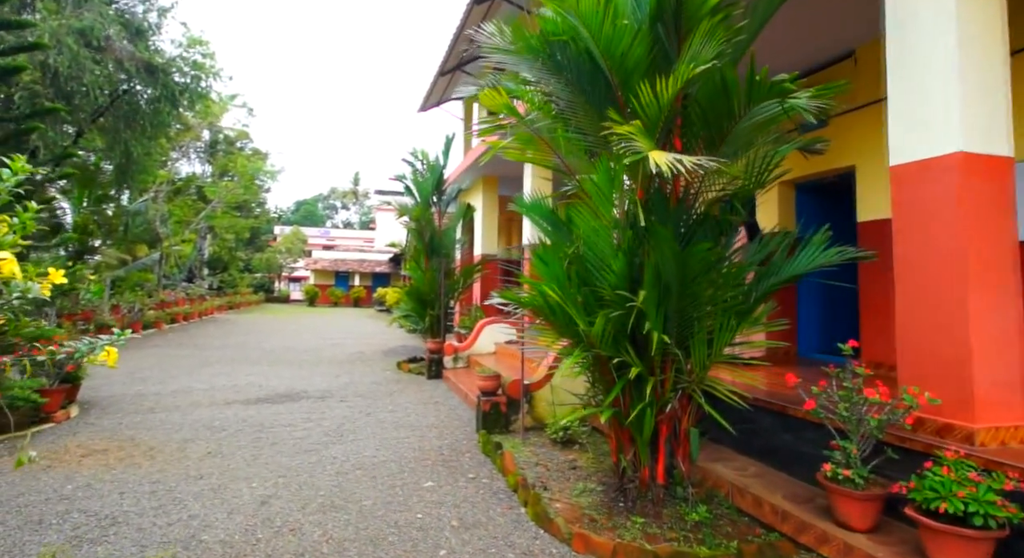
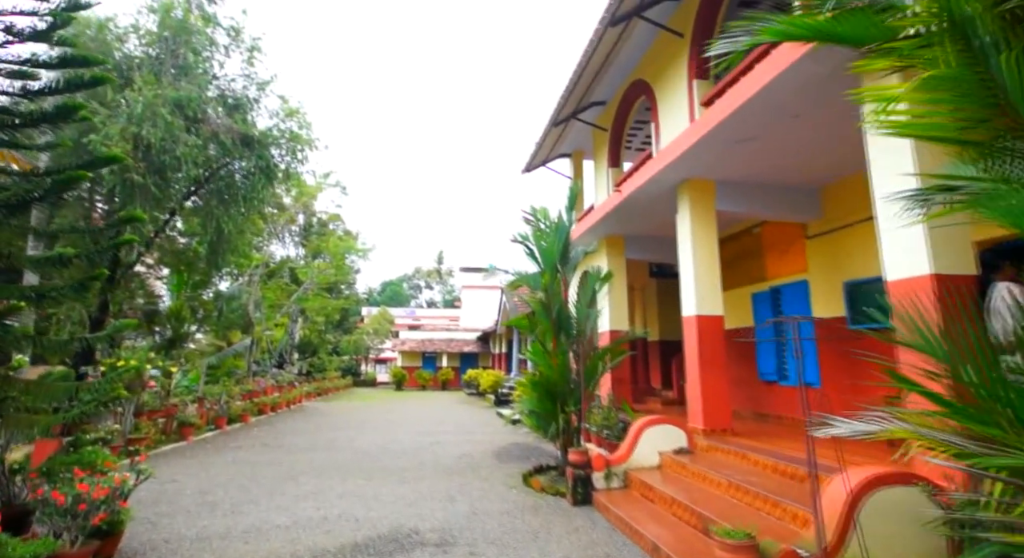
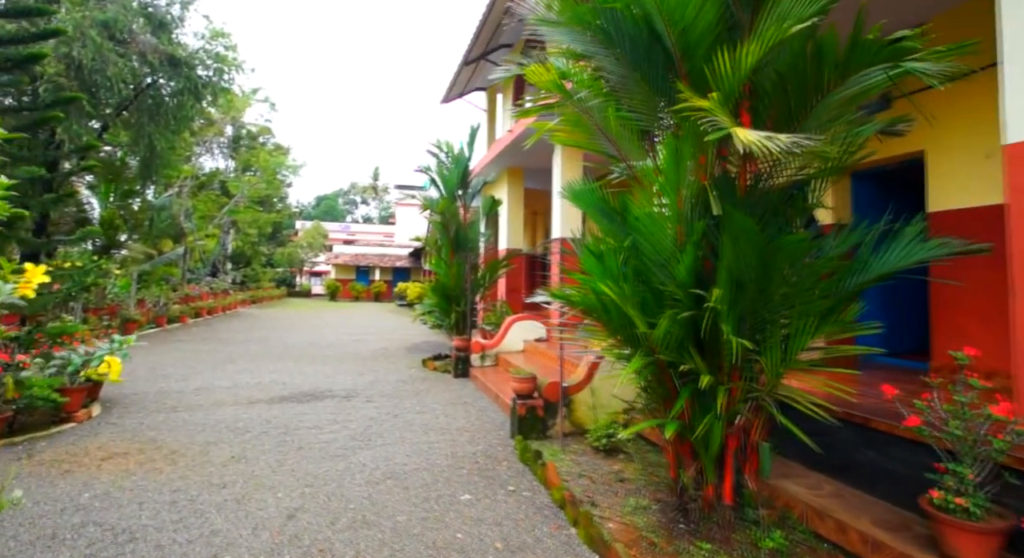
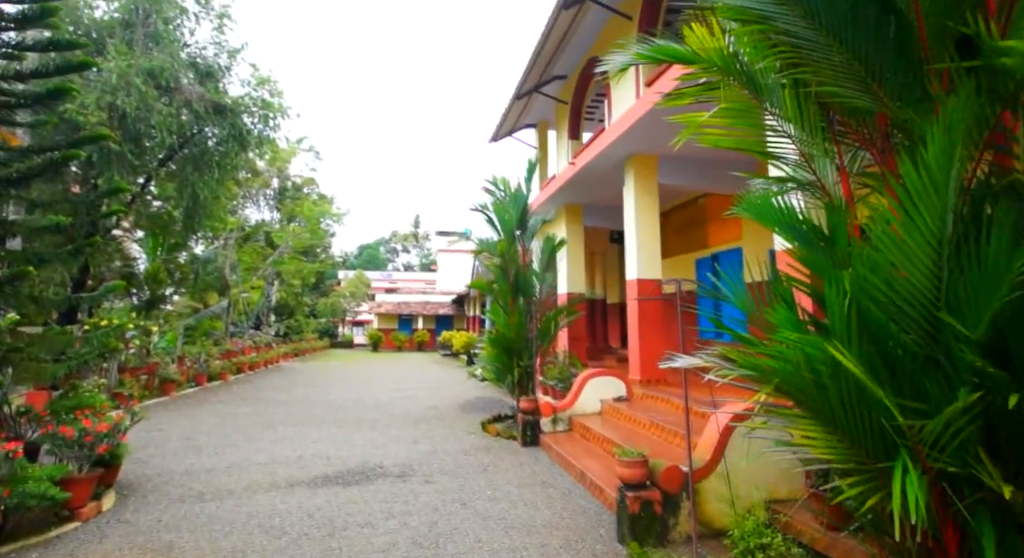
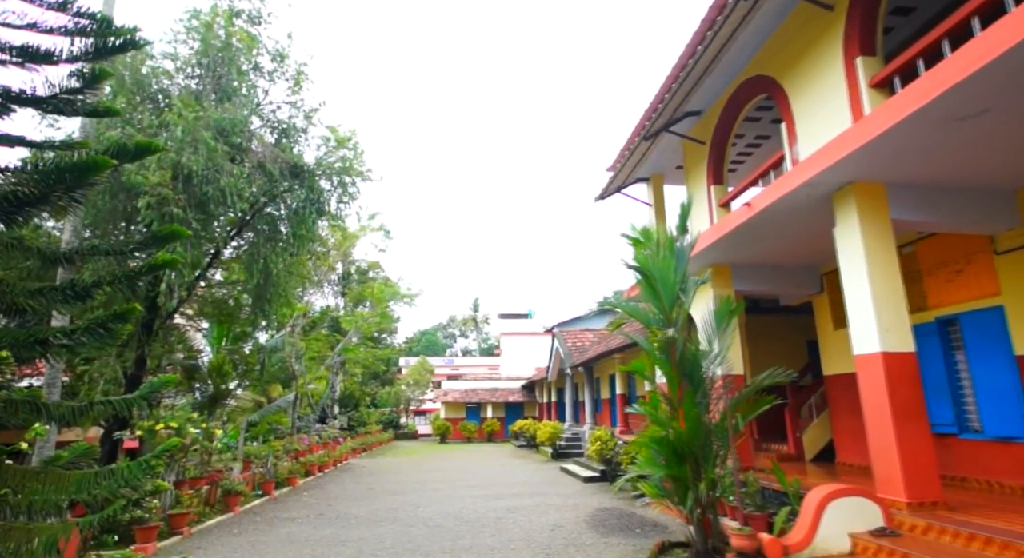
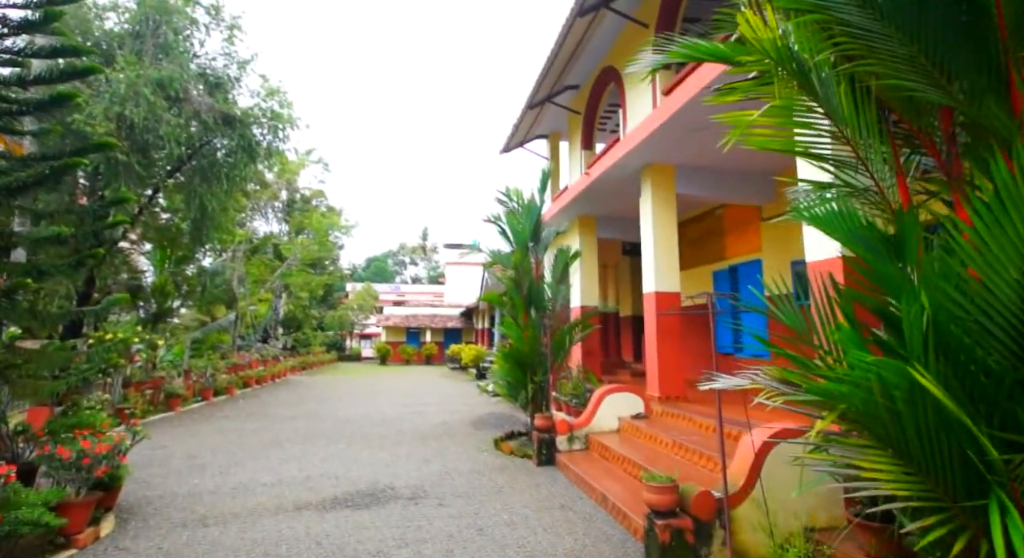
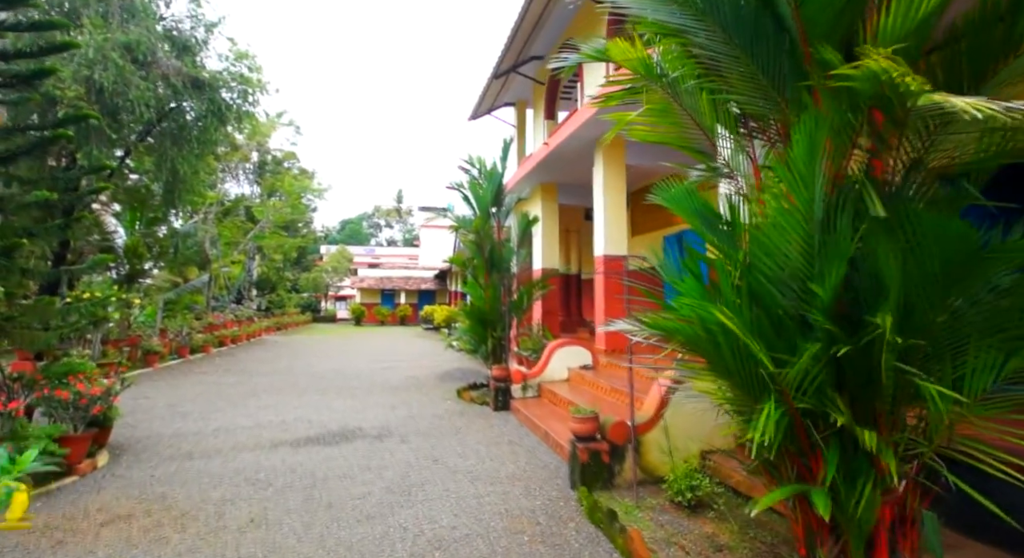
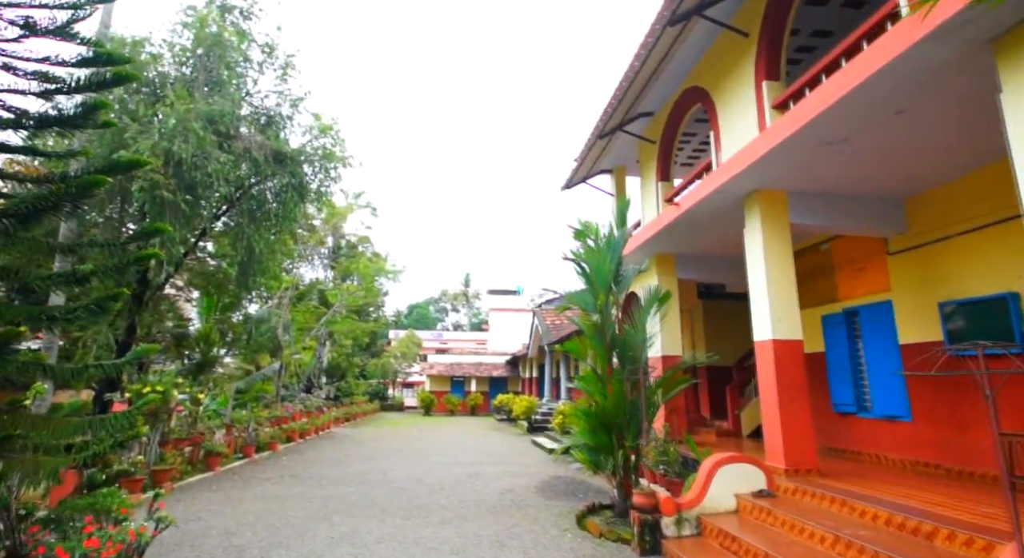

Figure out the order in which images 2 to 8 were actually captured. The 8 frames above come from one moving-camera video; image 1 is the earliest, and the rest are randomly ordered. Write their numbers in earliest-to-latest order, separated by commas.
3, 7, 4, 6, 2, 8, 5
